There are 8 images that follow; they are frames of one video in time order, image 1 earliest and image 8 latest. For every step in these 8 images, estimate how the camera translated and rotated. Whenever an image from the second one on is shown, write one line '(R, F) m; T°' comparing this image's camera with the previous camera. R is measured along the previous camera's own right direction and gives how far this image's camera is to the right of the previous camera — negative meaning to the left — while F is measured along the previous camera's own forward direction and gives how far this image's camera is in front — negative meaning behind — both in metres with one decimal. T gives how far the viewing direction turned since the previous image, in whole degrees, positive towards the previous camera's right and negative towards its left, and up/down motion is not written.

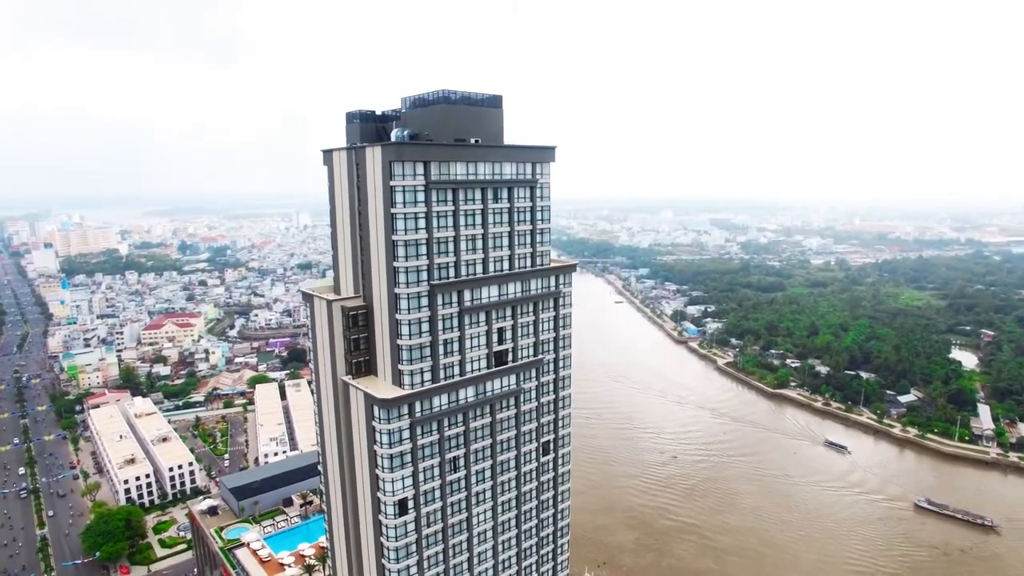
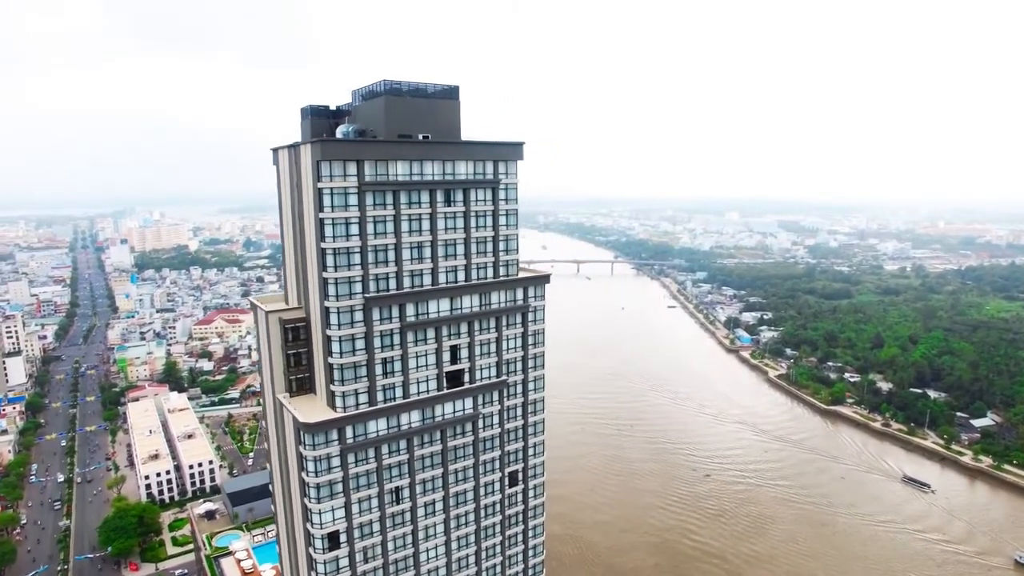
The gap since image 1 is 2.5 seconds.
(+2.5, +1.8) m; -6°
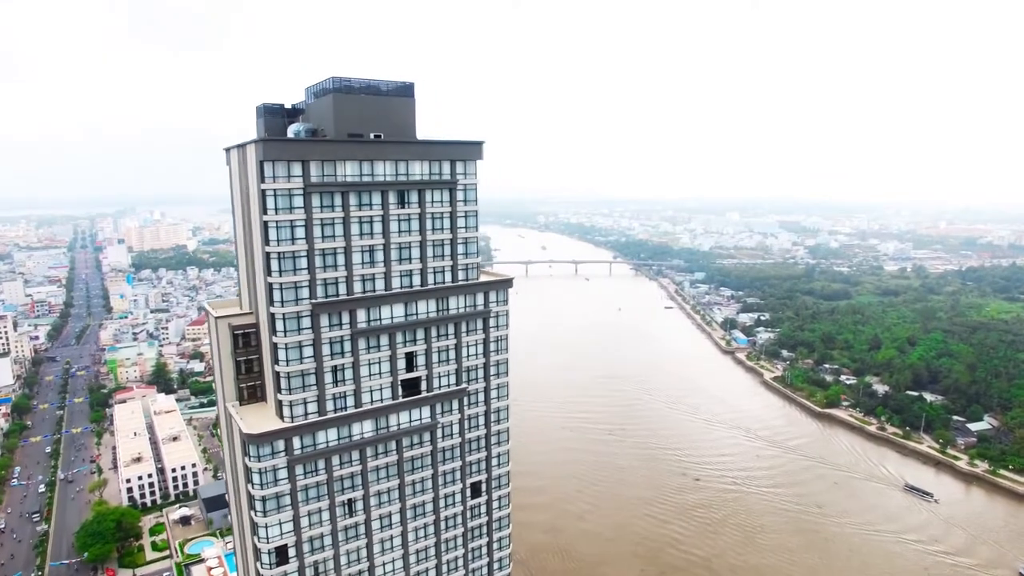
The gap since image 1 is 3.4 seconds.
(+1.0, +0.5) m; 0°
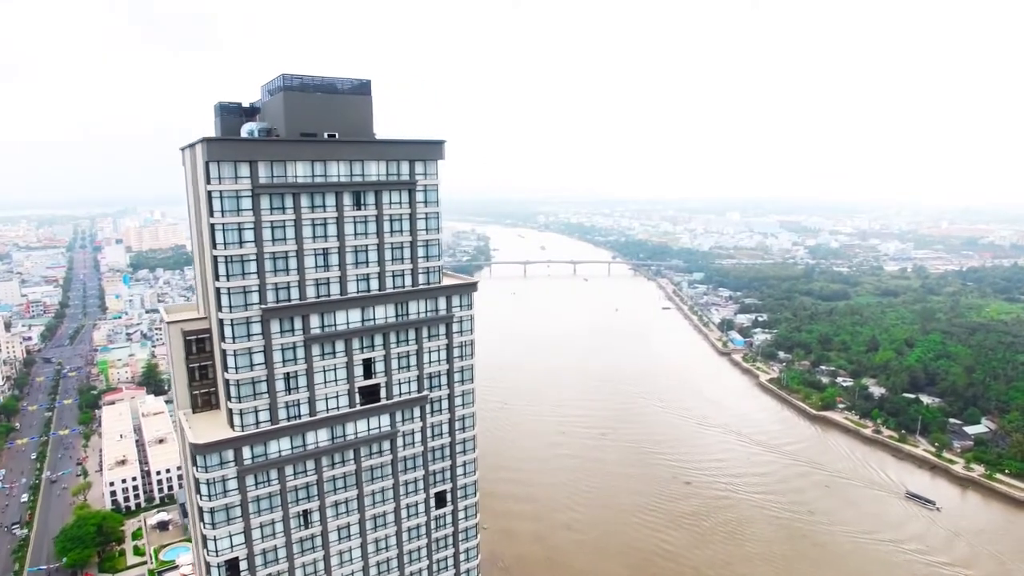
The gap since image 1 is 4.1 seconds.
(+0.9, +0.5) m; 0°
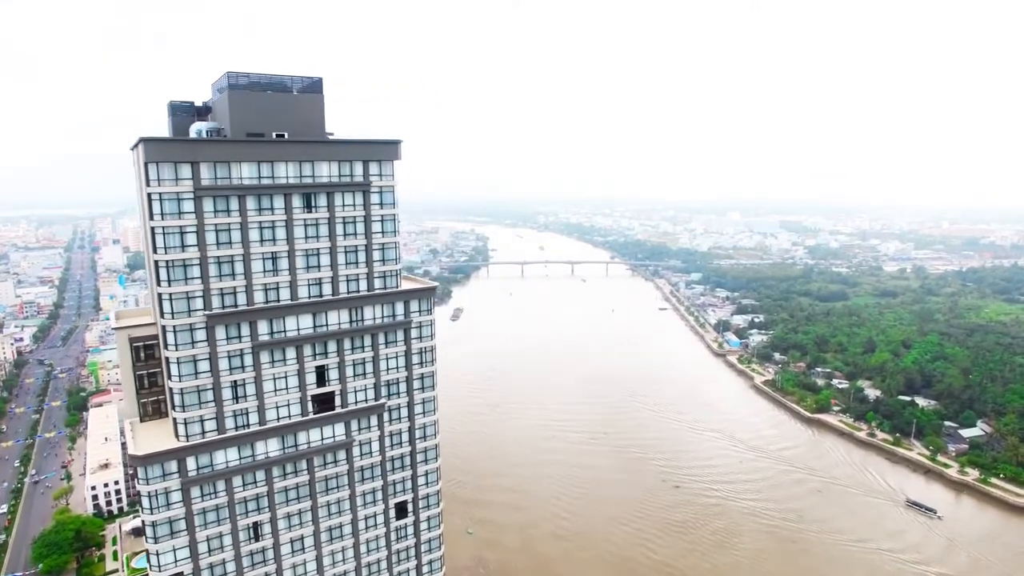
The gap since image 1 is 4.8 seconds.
(+0.9, +0.4) m; 0°
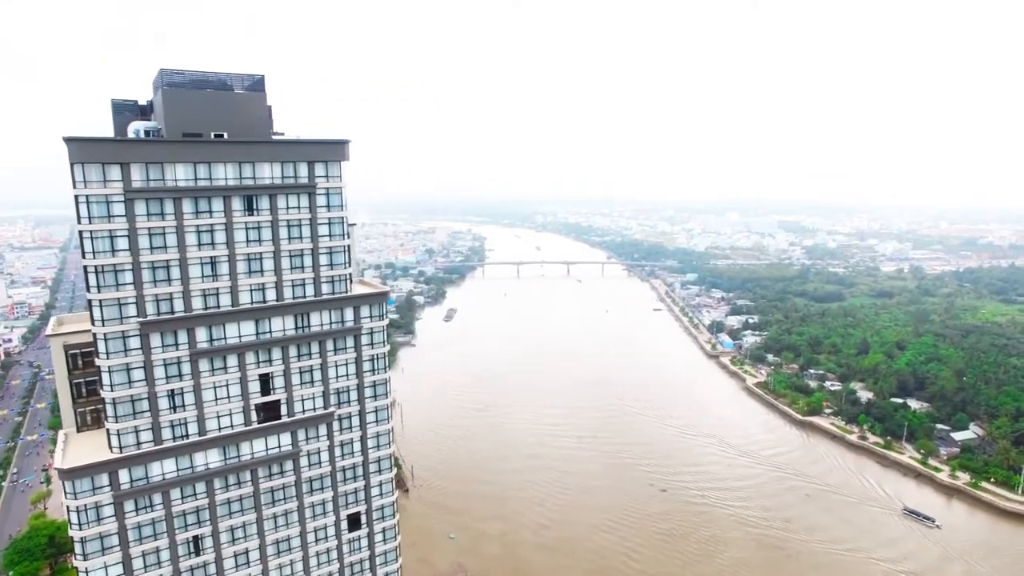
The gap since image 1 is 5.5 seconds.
(+1.0, +0.5) m; 0°
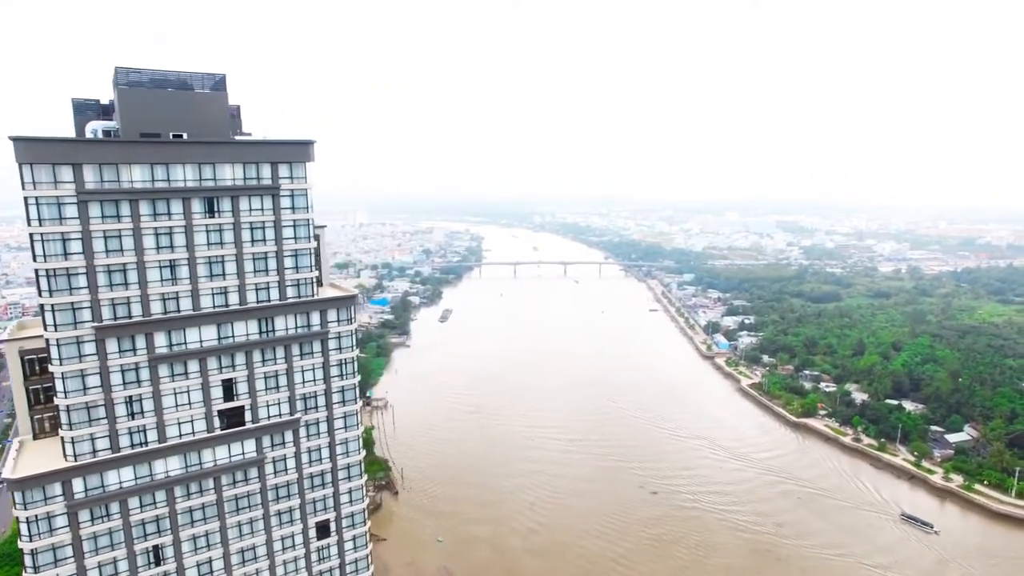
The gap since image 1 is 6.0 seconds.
(+0.6, +0.3) m; 0°
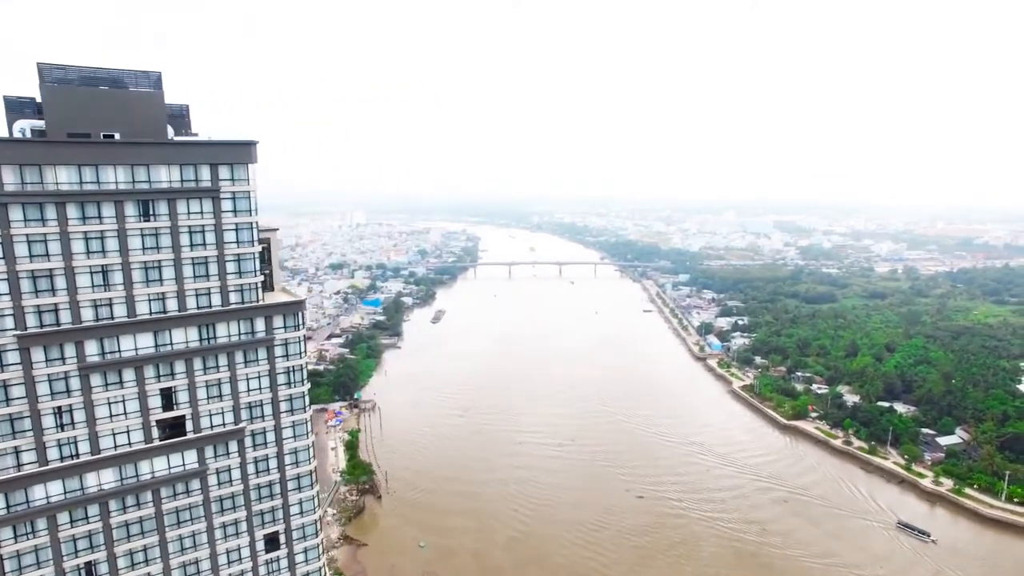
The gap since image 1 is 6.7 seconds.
(+1.0, +0.4) m; 0°
